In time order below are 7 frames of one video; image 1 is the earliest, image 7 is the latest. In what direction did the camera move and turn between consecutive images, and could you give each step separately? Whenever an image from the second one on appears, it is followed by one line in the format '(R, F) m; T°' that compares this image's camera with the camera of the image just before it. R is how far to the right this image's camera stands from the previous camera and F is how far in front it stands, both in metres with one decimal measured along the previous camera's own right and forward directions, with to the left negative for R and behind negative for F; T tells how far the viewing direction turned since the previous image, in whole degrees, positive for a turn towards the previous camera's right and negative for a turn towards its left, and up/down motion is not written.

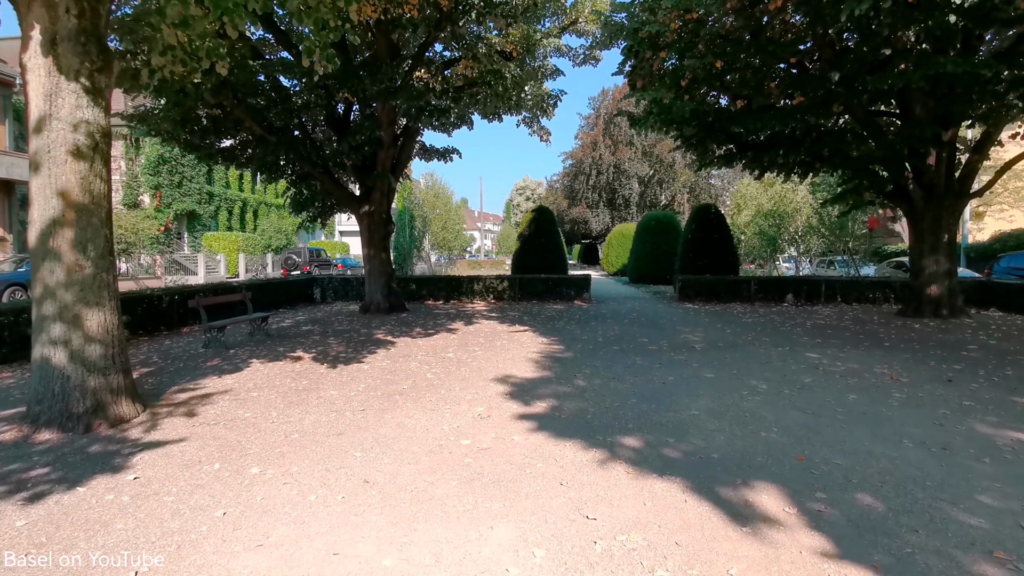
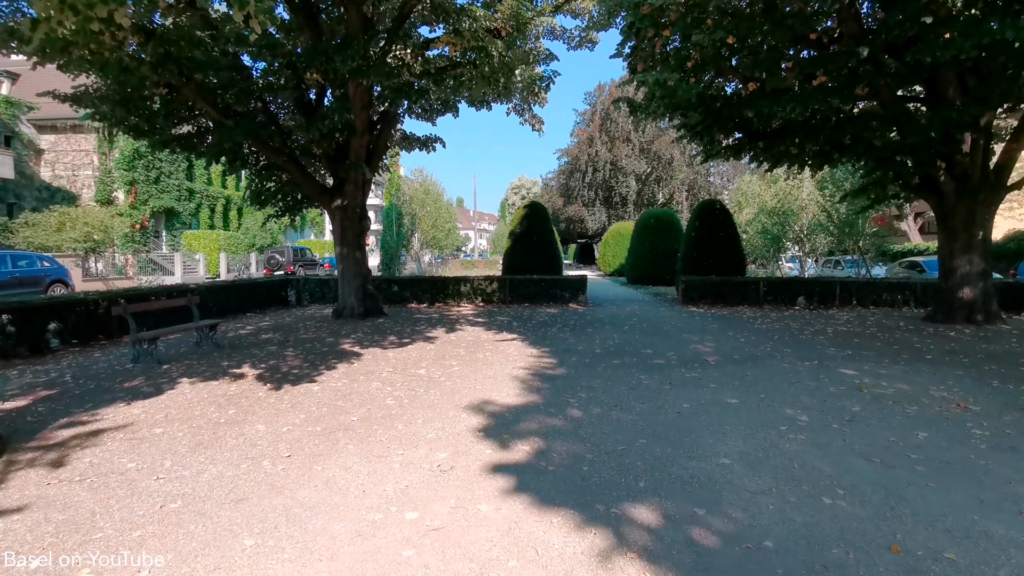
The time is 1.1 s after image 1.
(+0.2, +1.2) m; 0°
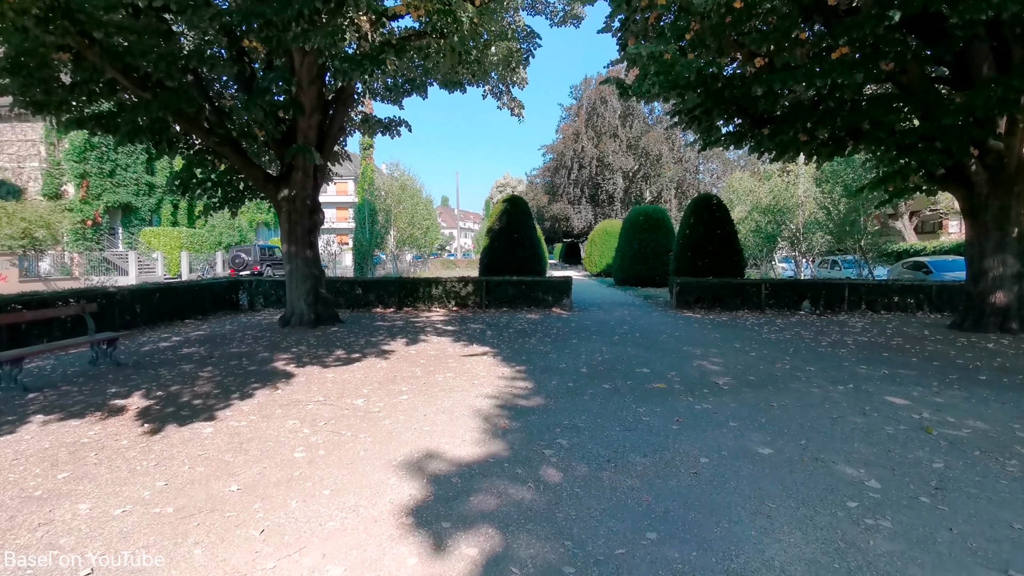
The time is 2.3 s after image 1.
(+0.2, +1.4) m; +1°
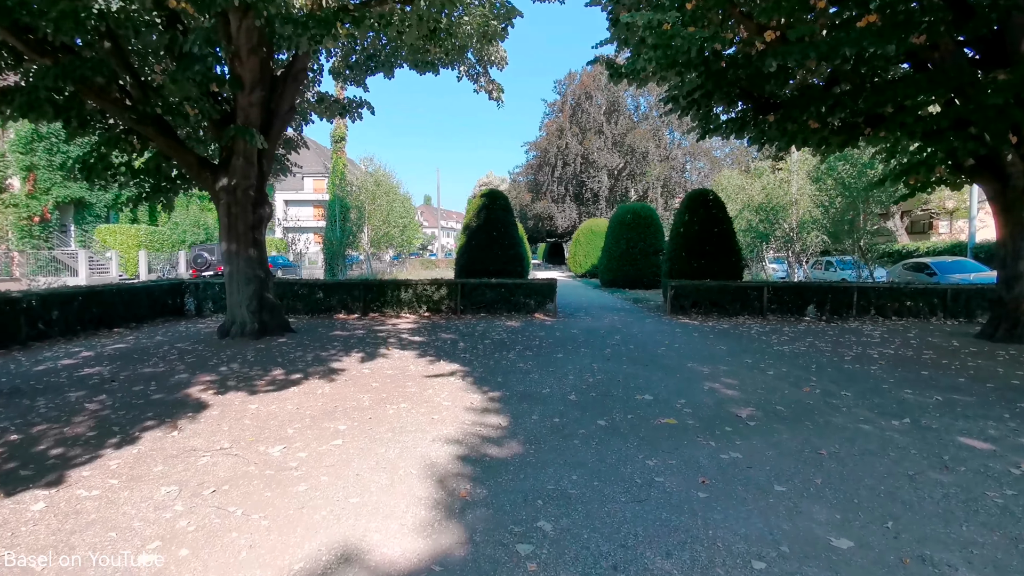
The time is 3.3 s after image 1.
(+0.1, +1.3) m; +2°
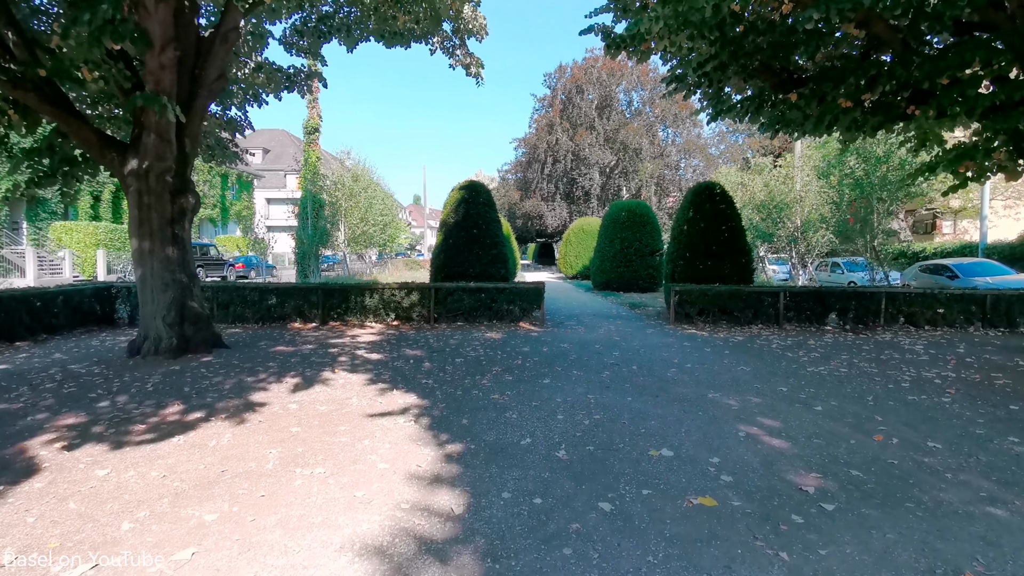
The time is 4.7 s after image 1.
(+0.2, +1.5) m; +1°
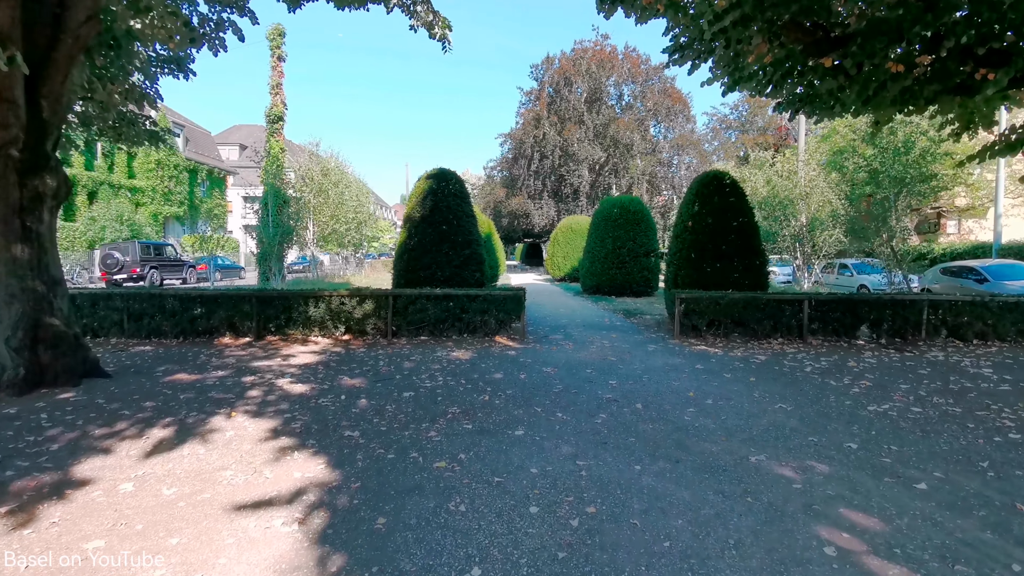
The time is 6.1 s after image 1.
(+0.2, +1.7) m; +1°
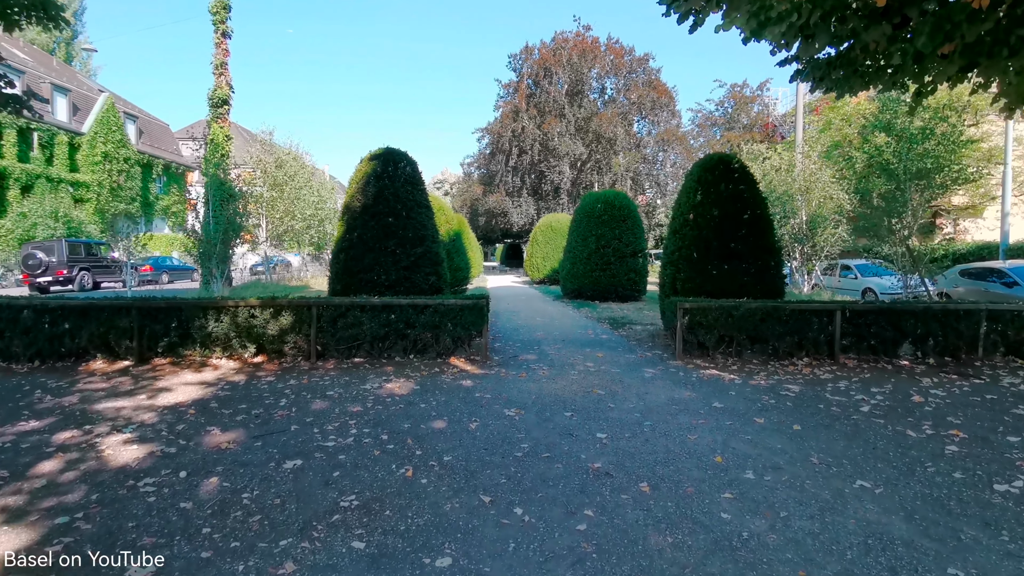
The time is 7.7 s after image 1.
(+0.3, +1.8) m; +2°
